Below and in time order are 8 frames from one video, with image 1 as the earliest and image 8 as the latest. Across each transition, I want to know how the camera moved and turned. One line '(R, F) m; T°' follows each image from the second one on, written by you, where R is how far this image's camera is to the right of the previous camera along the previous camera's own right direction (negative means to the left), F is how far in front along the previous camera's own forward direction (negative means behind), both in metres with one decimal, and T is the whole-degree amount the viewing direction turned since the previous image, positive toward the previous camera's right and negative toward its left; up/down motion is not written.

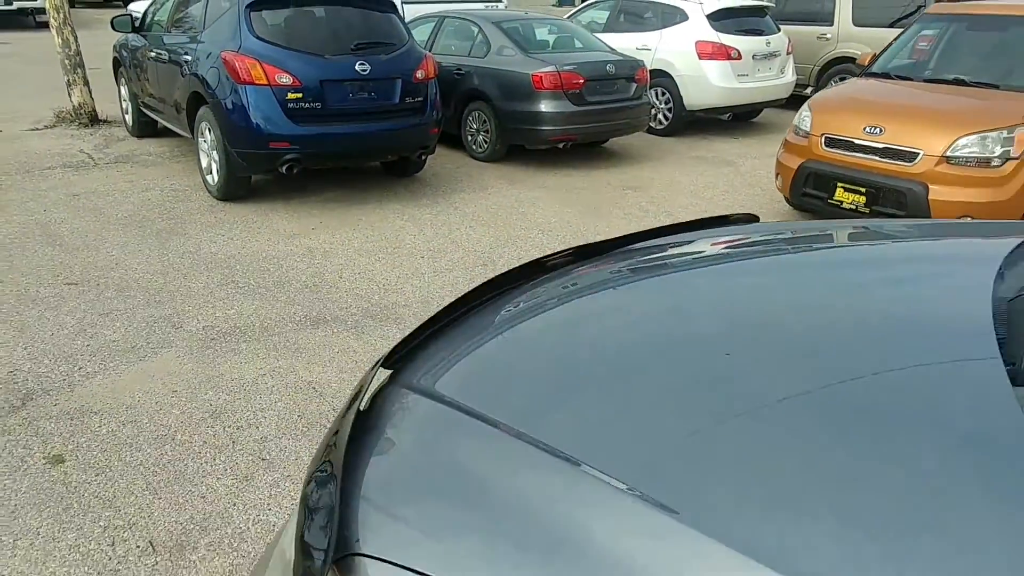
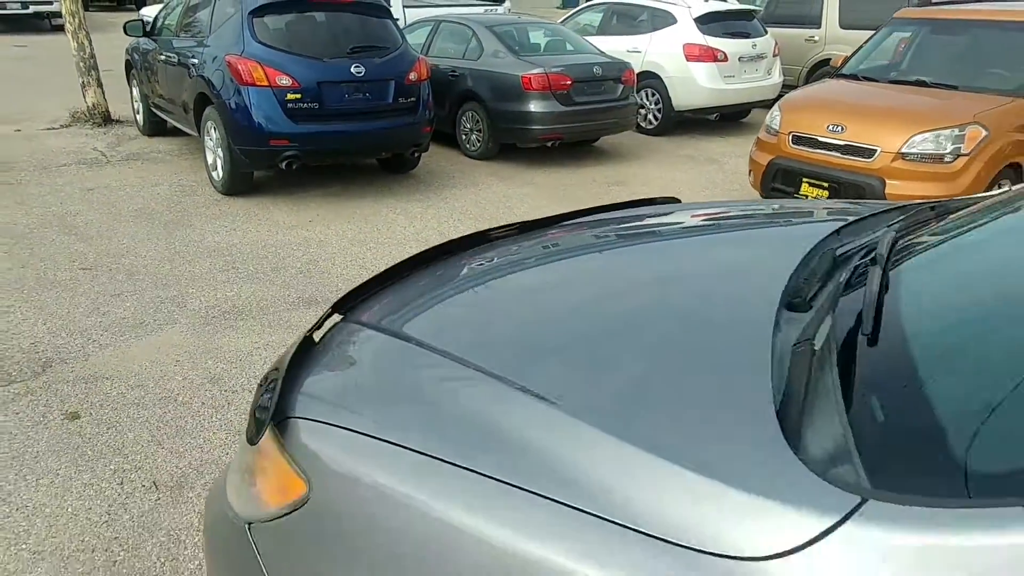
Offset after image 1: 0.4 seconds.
(+0.2, -0.4) m; -1°
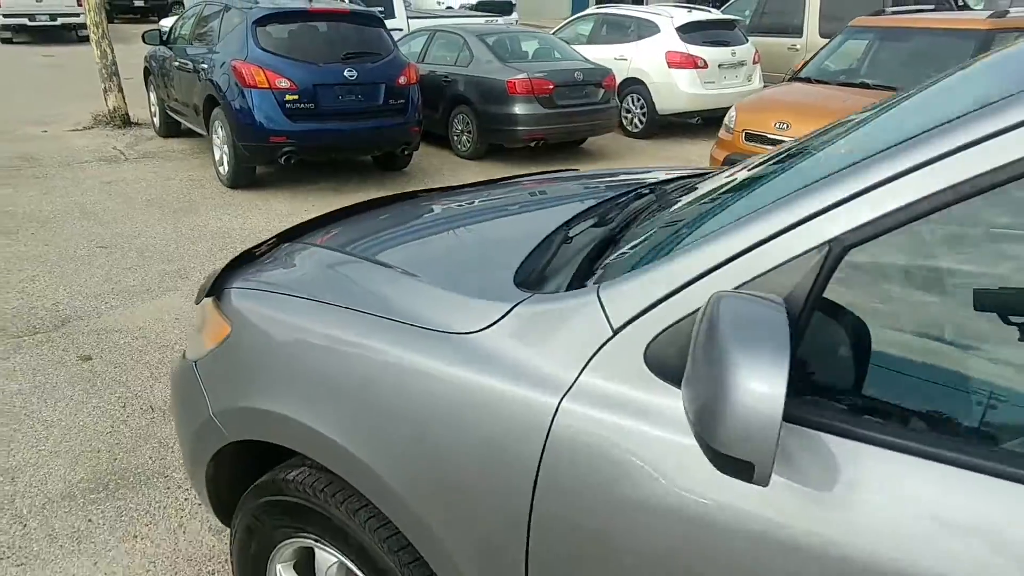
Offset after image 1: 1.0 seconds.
(+0.4, -0.6) m; -1°
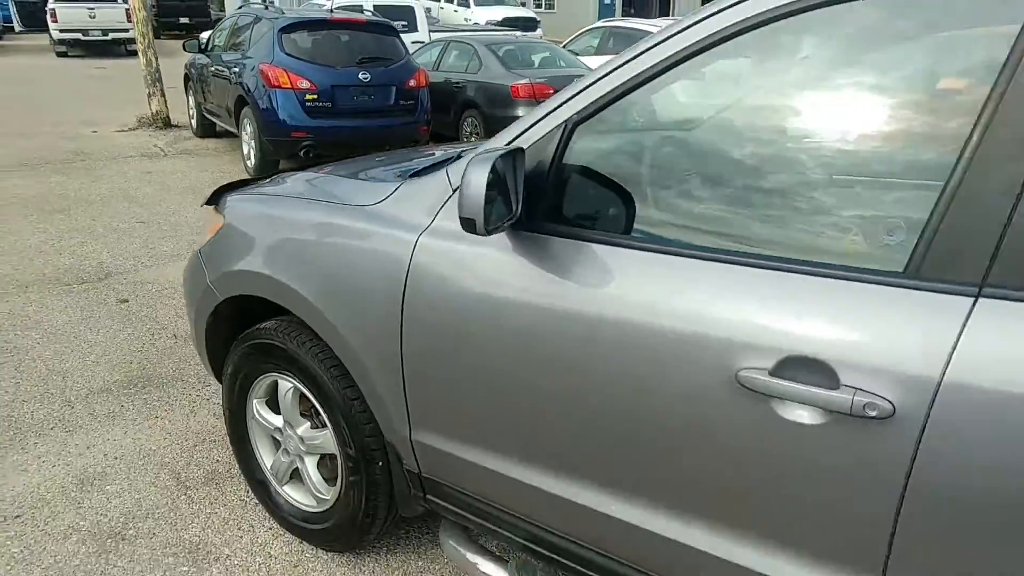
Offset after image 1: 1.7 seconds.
(+0.4, -0.7) m; -3°
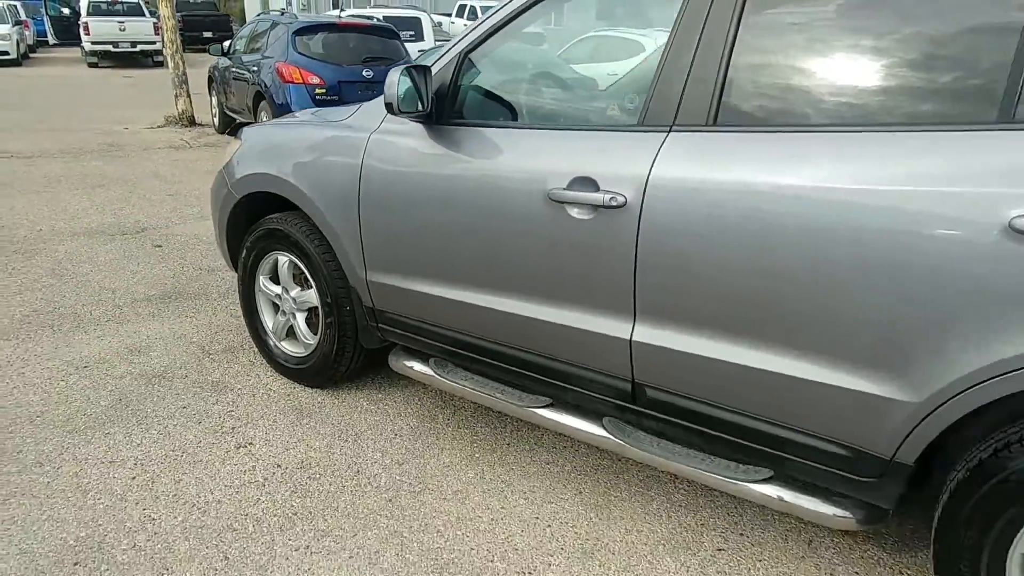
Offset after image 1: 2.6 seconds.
(+0.4, -0.9) m; -1°
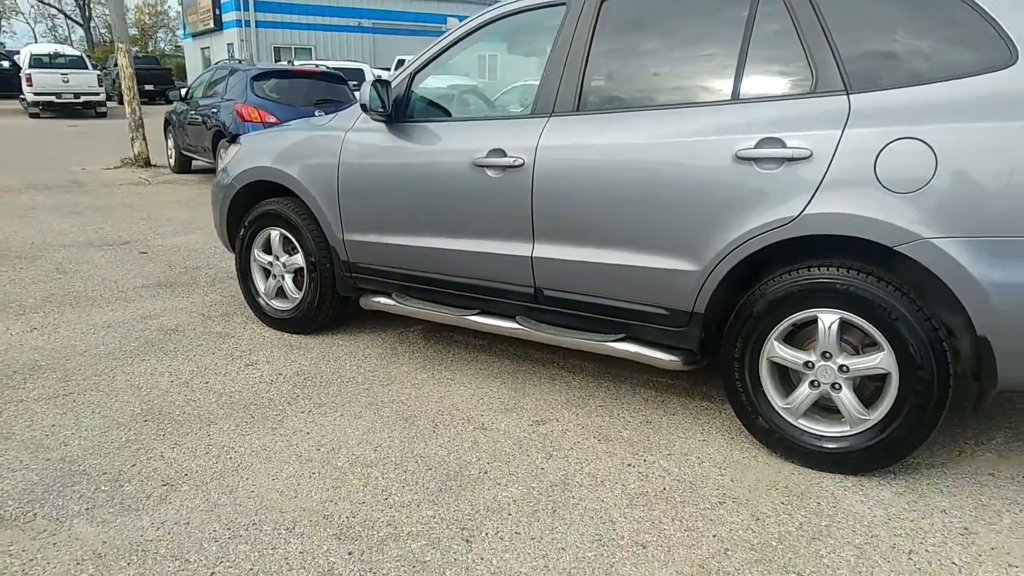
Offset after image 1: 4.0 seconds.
(0.0, -1.1) m; +5°
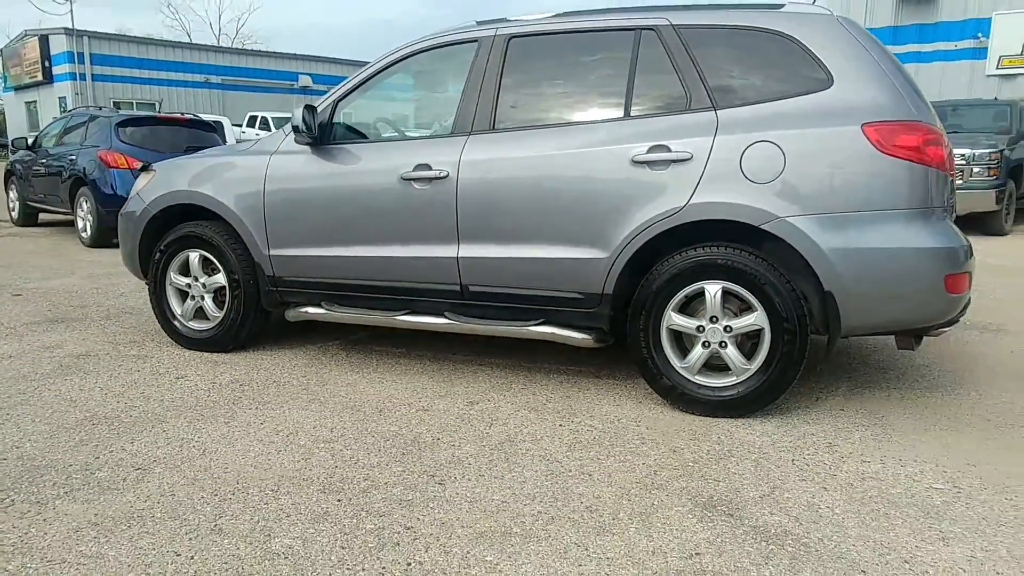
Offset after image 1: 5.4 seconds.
(-0.4, -0.4) m; +11°
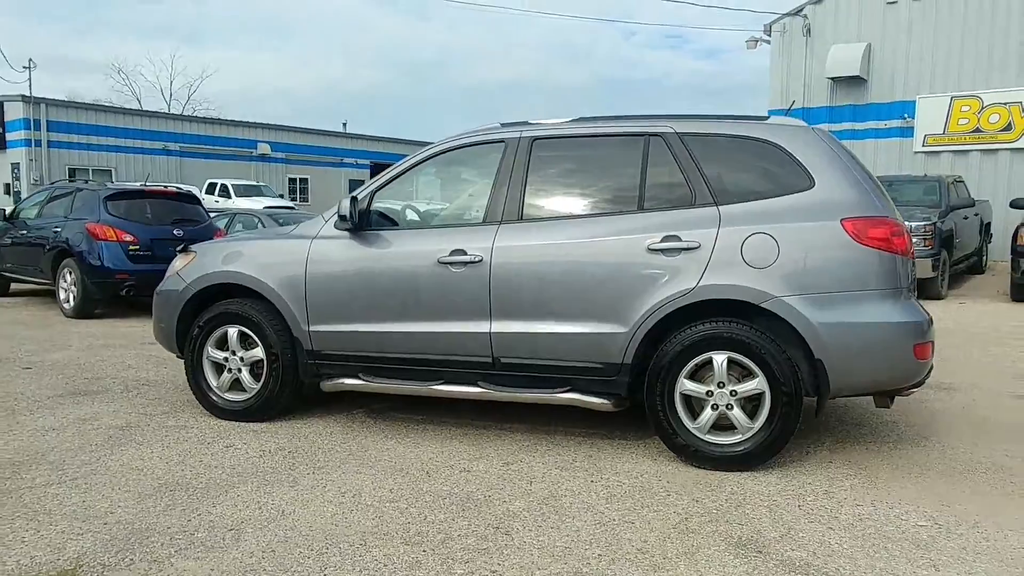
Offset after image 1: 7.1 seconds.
(-0.5, -0.5) m; +4°
